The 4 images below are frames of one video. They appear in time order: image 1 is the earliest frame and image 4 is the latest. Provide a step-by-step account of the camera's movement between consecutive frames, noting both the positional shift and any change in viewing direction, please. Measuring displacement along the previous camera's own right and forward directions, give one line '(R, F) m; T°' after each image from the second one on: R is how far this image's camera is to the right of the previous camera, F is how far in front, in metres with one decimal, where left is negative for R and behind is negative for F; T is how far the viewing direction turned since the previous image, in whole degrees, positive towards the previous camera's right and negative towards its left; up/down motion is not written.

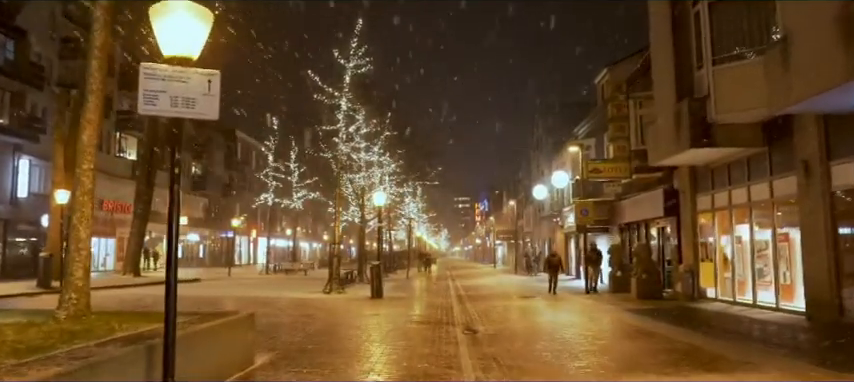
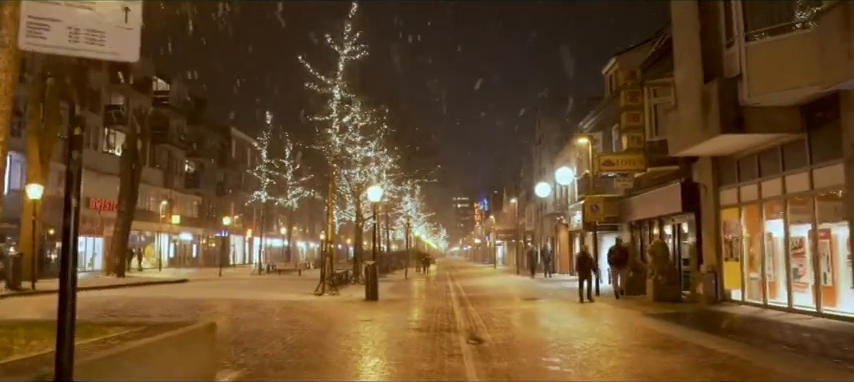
(0.0, +1.6) m; 0°
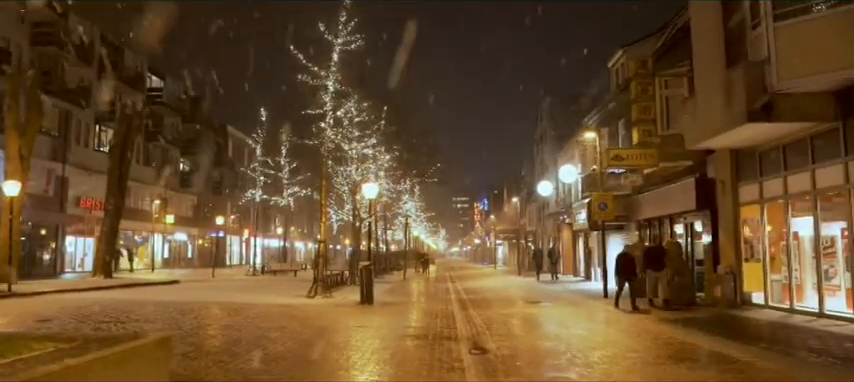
(0.0, +1.2) m; 0°
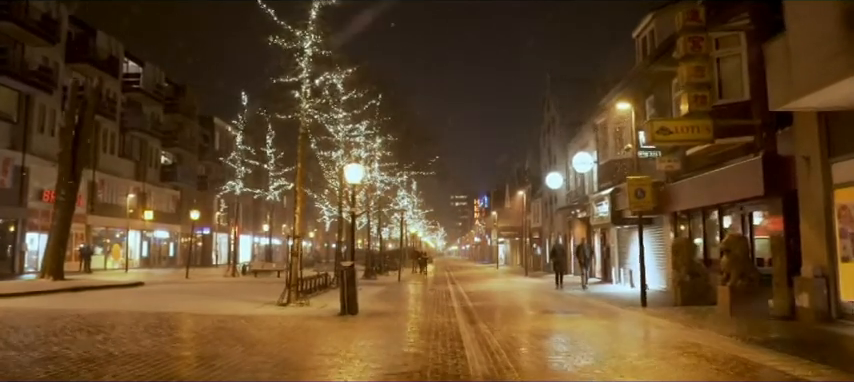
(0.0, +4.1) m; 0°
